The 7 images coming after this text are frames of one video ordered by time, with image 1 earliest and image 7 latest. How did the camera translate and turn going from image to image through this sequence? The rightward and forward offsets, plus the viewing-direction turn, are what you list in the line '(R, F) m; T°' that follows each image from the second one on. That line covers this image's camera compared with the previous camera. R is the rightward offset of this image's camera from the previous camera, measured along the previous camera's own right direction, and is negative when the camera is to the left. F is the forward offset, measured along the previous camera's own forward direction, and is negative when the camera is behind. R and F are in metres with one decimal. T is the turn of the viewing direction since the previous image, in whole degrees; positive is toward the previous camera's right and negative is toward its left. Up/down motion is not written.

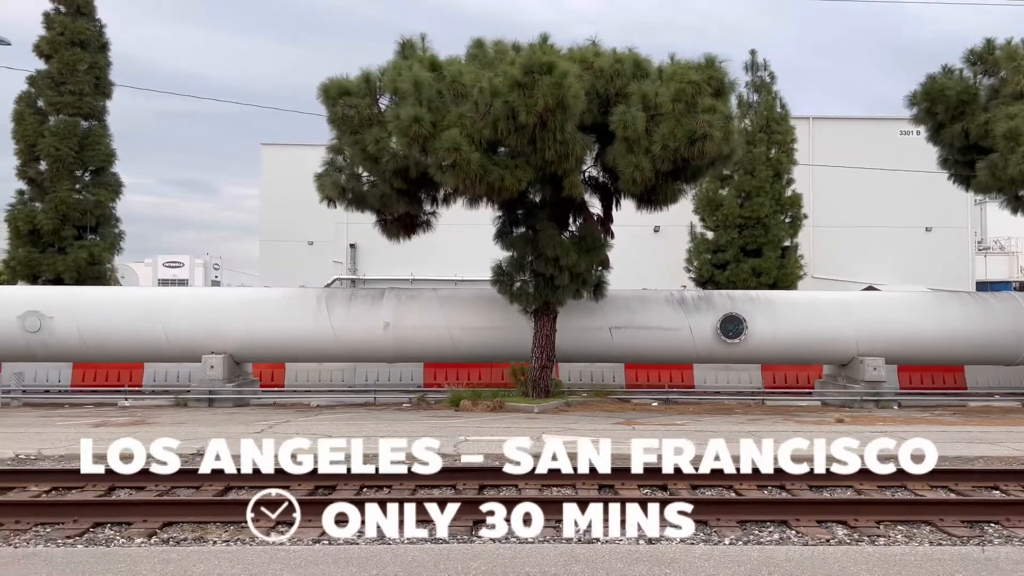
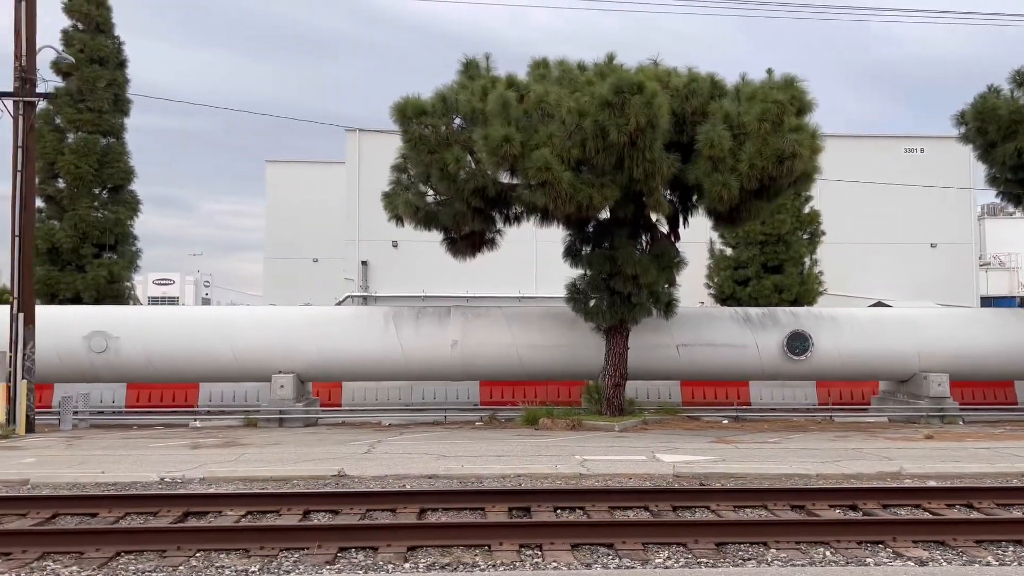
(-1.7, 0.0) m; +1°
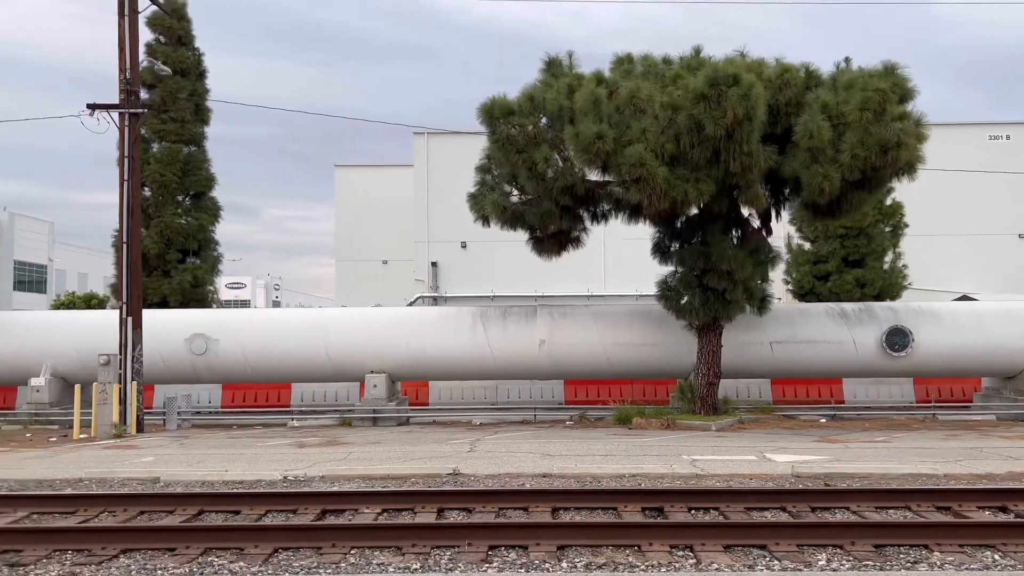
(-0.5, 0.0) m; -4°
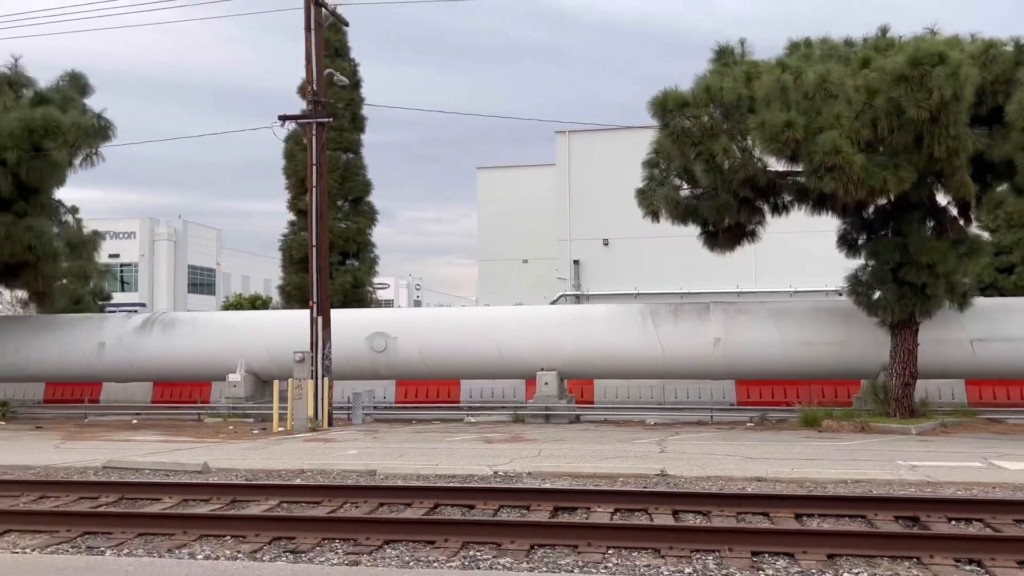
(-0.8, 0.0) m; -9°
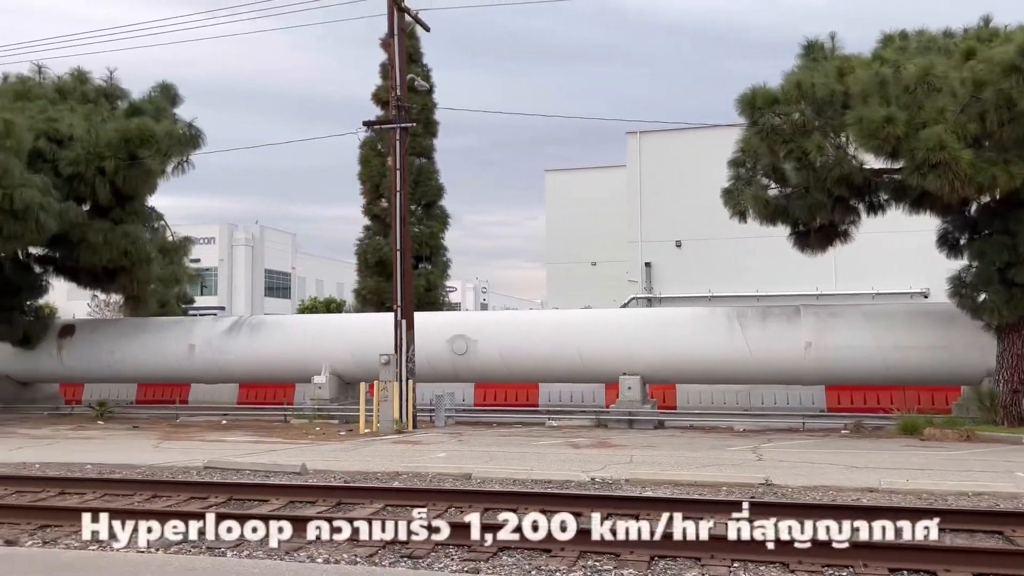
(-0.3, +0.1) m; -5°
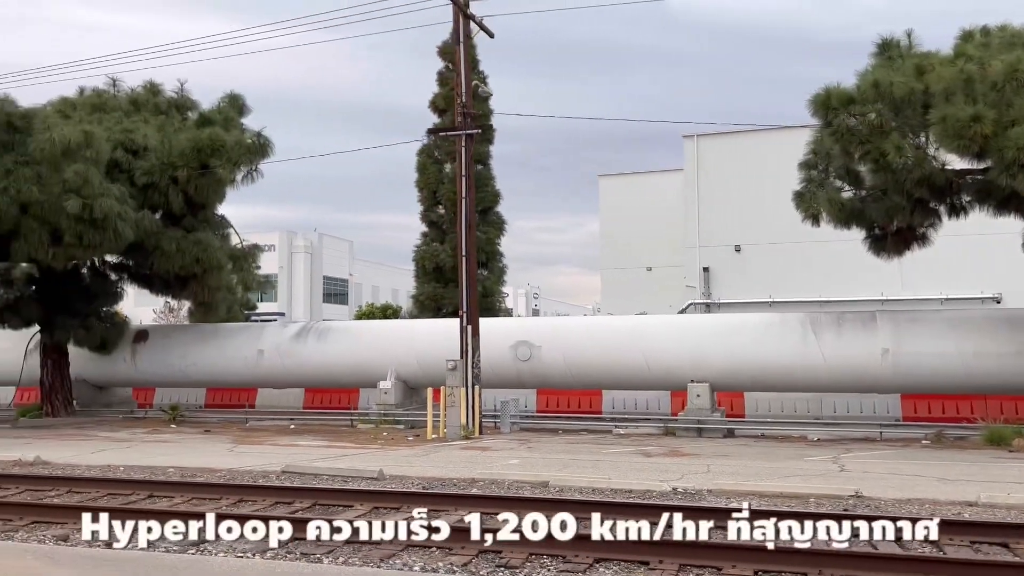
(-0.3, +0.1) m; -4°
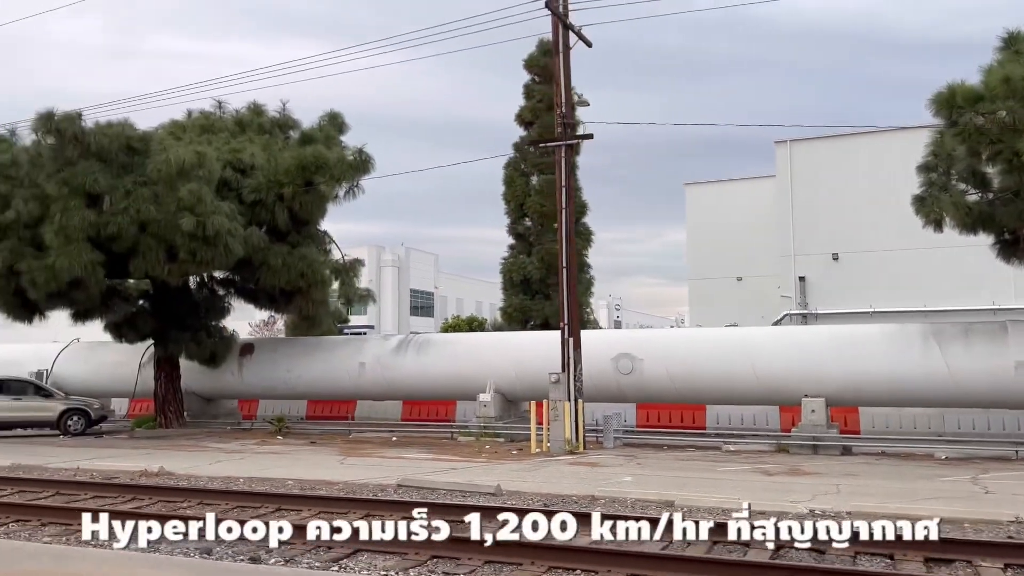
(-0.4, +0.2) m; -6°
